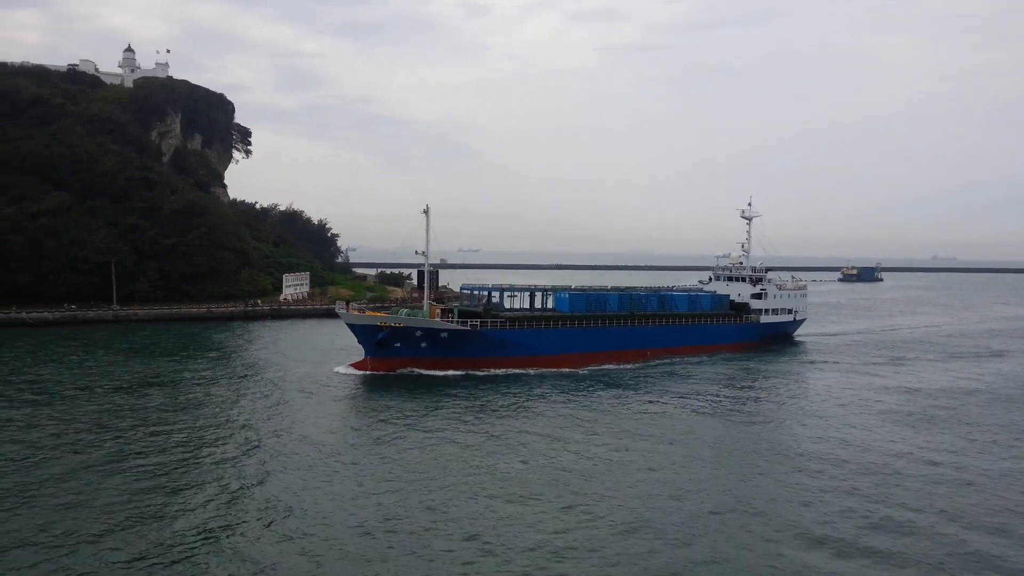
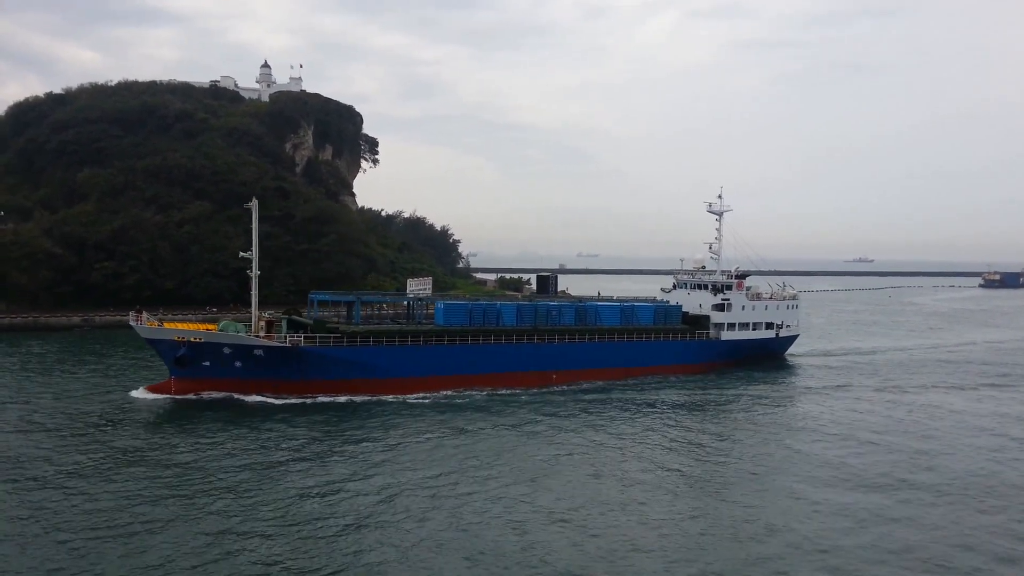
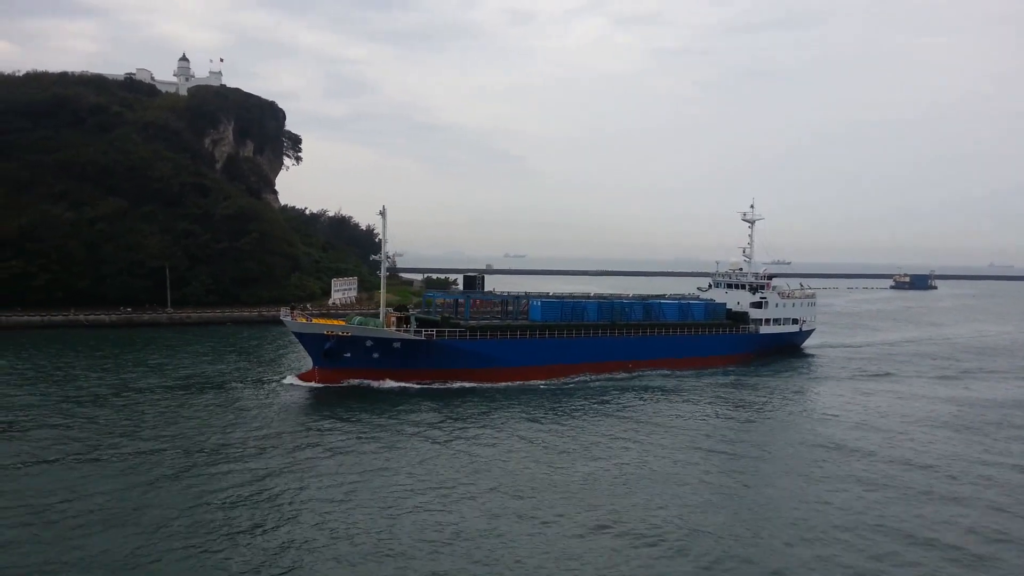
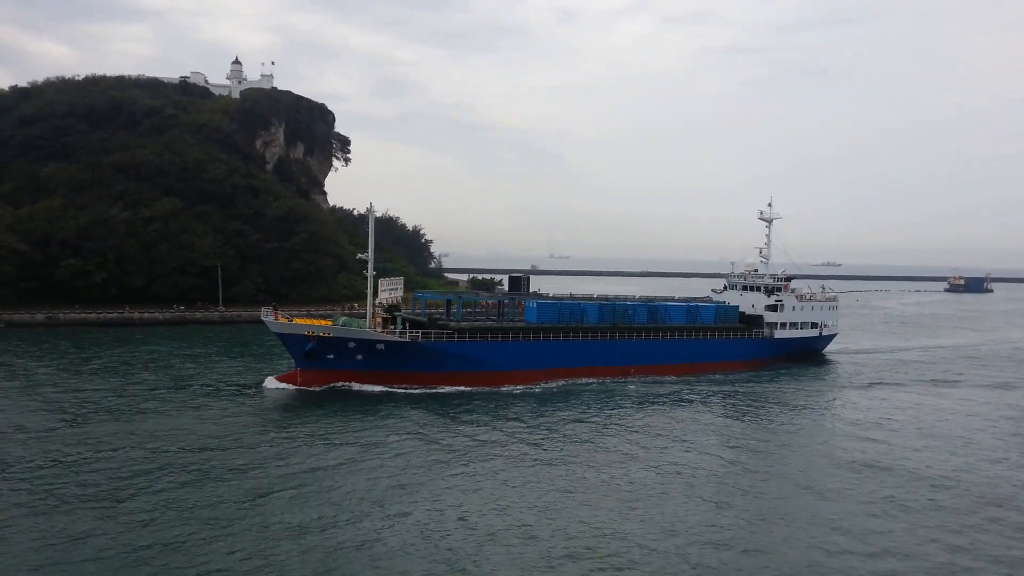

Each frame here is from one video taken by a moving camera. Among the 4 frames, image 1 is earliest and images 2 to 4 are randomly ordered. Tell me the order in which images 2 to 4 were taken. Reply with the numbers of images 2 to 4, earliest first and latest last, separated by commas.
3, 4, 2
